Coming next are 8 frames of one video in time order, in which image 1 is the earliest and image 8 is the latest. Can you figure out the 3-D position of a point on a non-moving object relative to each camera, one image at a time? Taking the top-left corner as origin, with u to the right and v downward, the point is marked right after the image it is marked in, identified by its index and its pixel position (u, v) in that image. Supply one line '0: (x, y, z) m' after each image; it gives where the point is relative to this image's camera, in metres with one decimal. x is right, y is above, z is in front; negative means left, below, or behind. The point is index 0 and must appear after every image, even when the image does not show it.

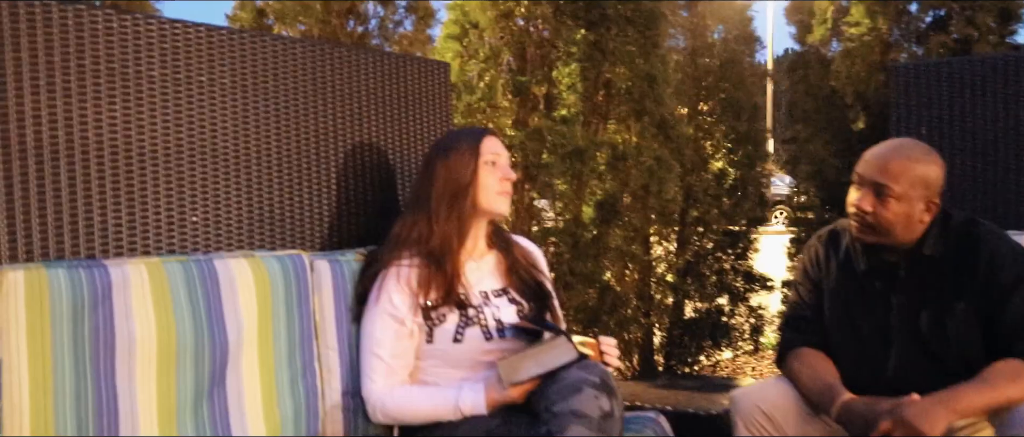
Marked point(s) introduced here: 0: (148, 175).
0: (-0.7, +0.1, +1.8) m
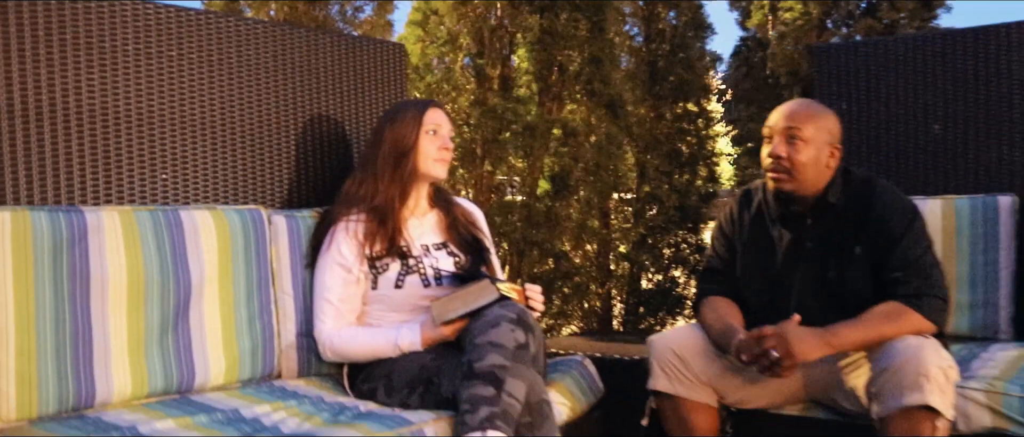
0: (-0.8, +0.2, +2.1) m
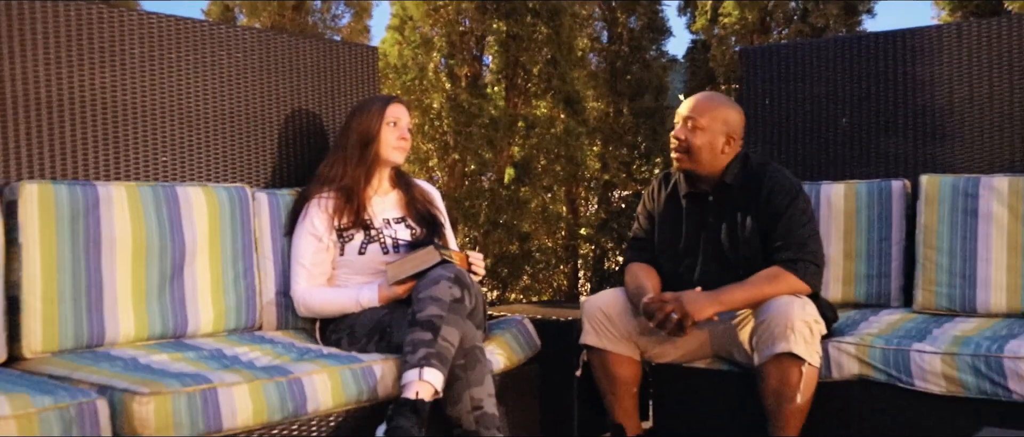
0: (-1.0, +0.2, +2.5) m
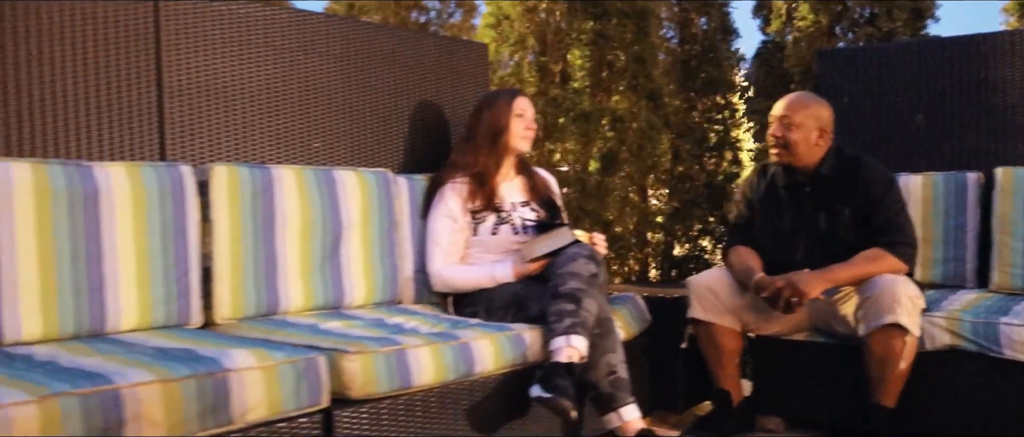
0: (-0.6, +0.3, +2.7) m
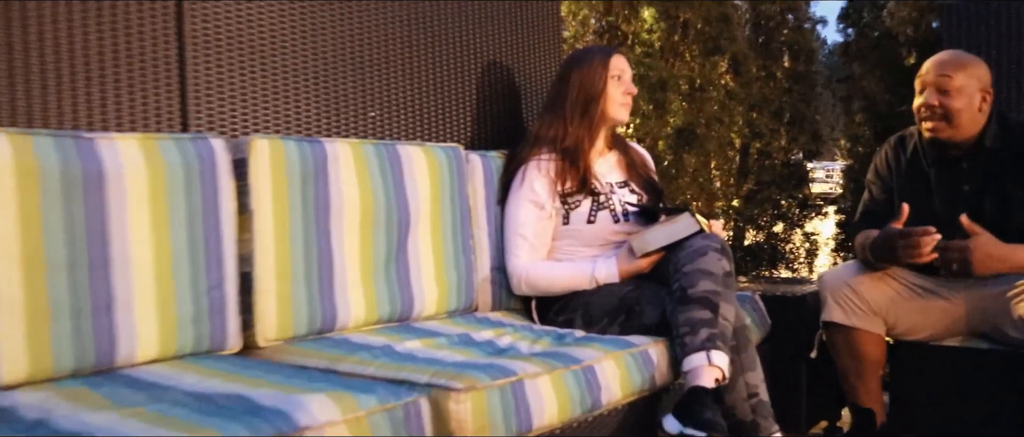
0: (-0.4, +0.3, +2.1) m
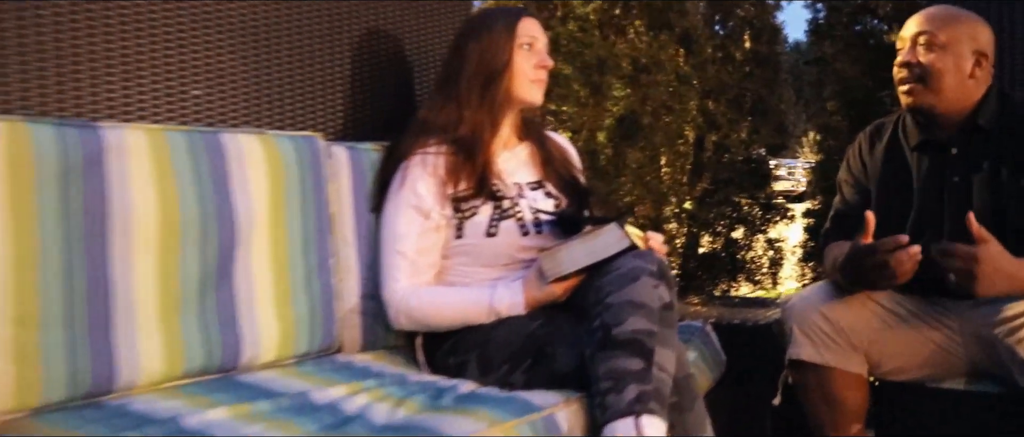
0: (-0.6, +0.3, +1.6) m
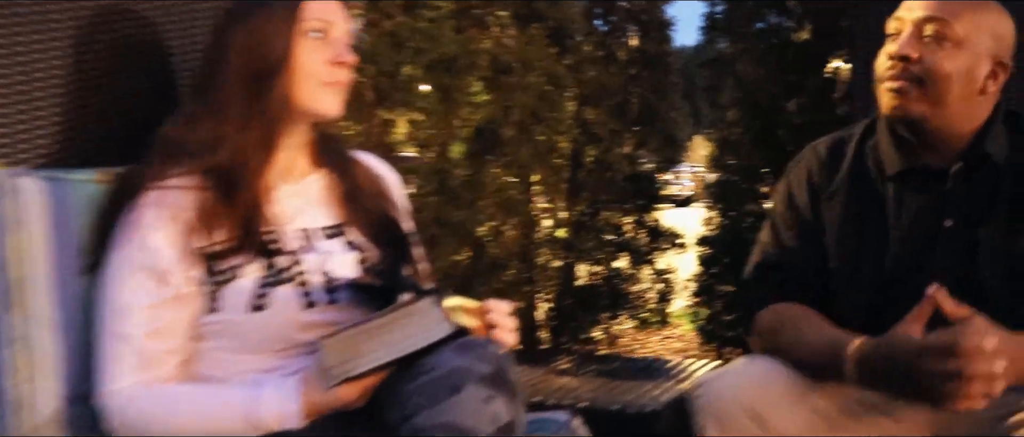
0: (-0.8, +0.2, +1.0) m
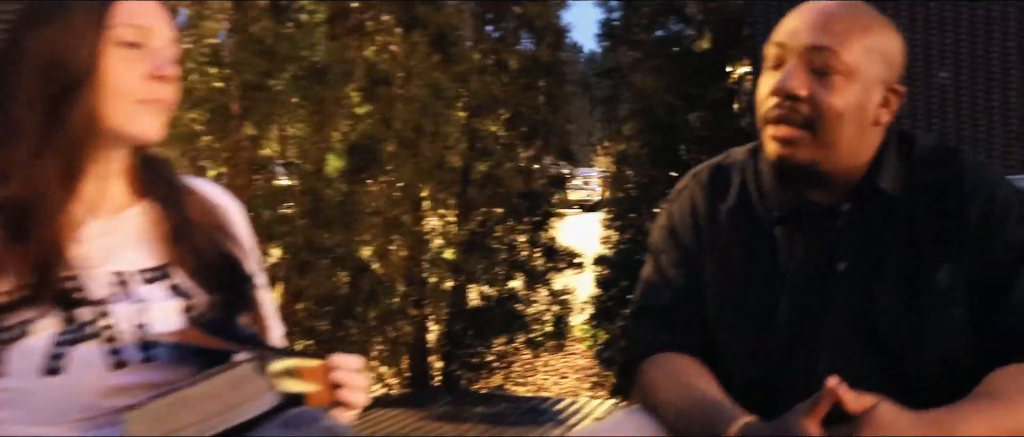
0: (-1.0, +0.2, +0.8) m
